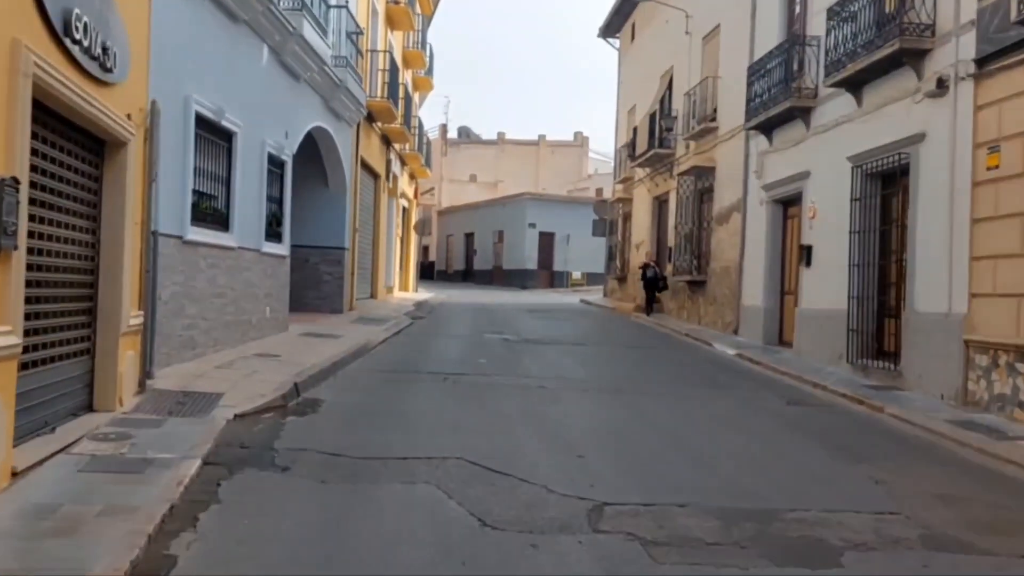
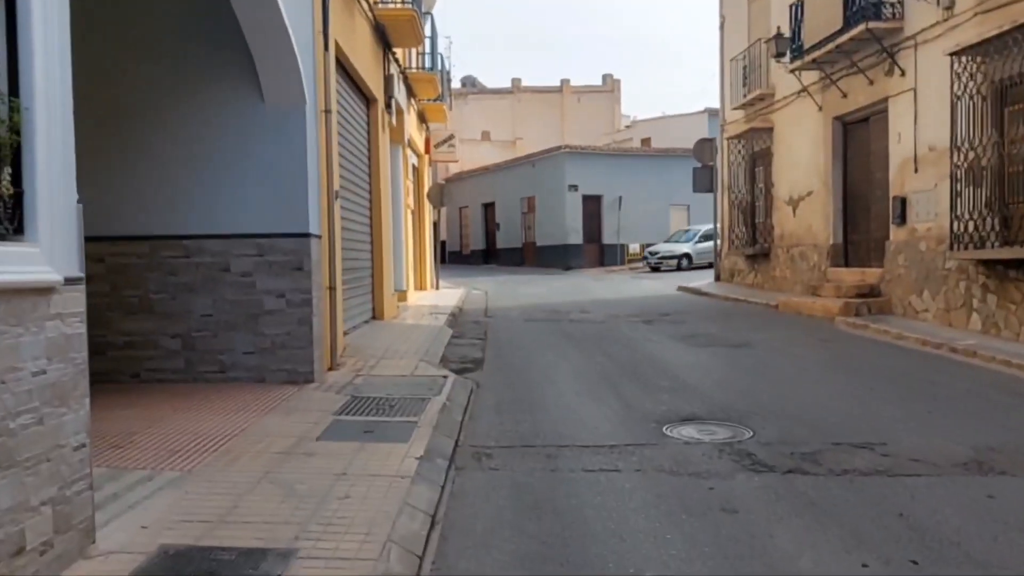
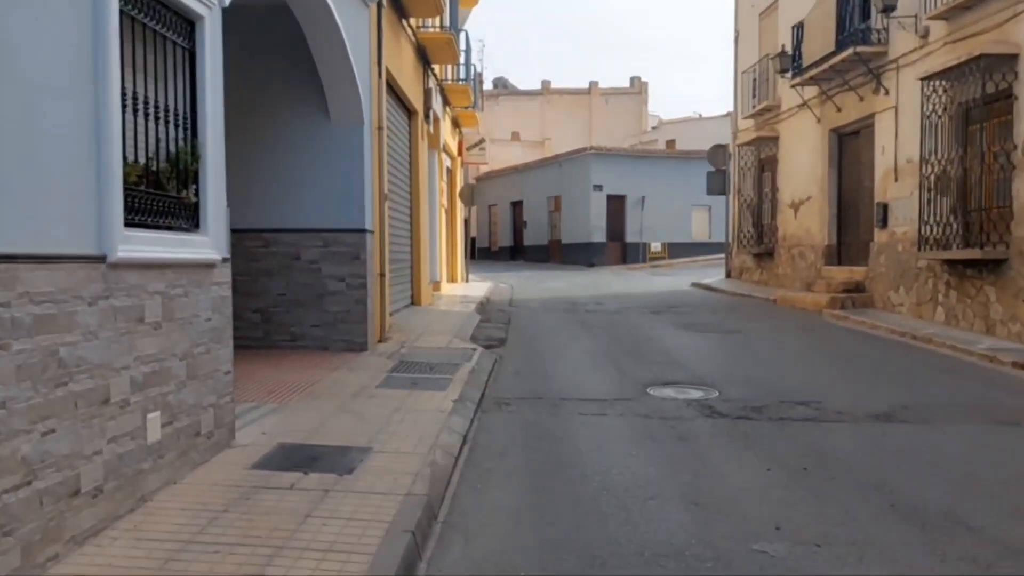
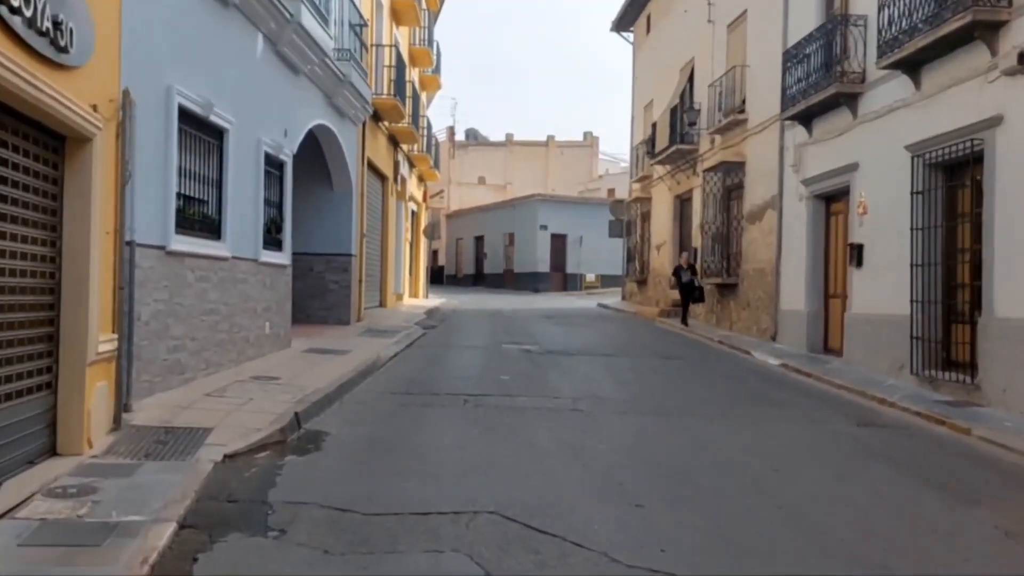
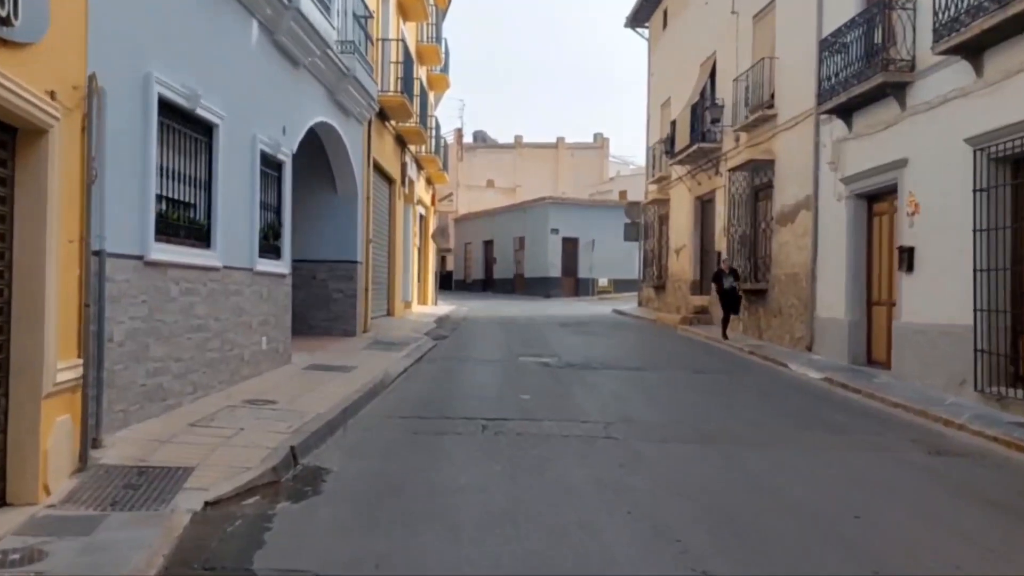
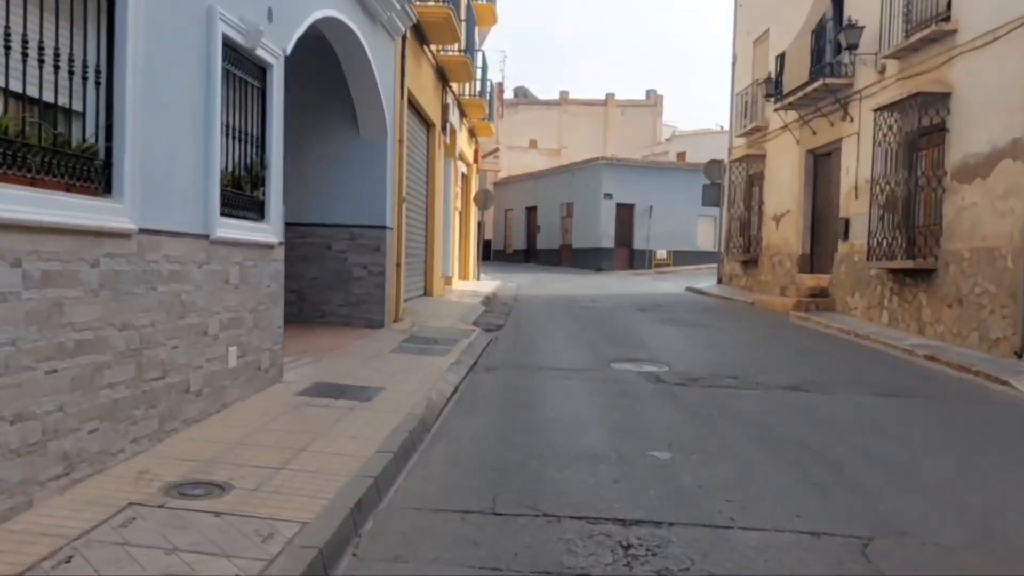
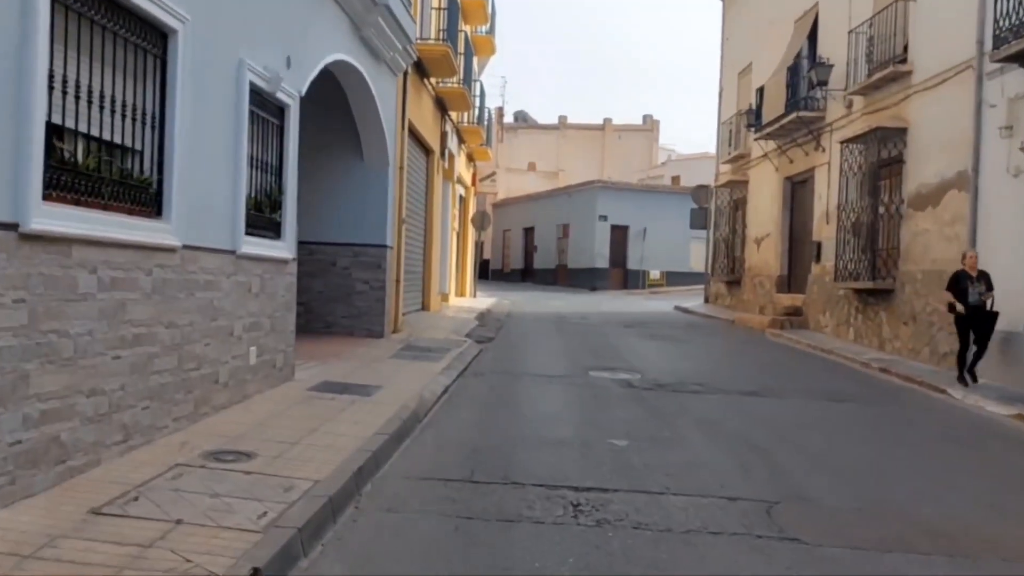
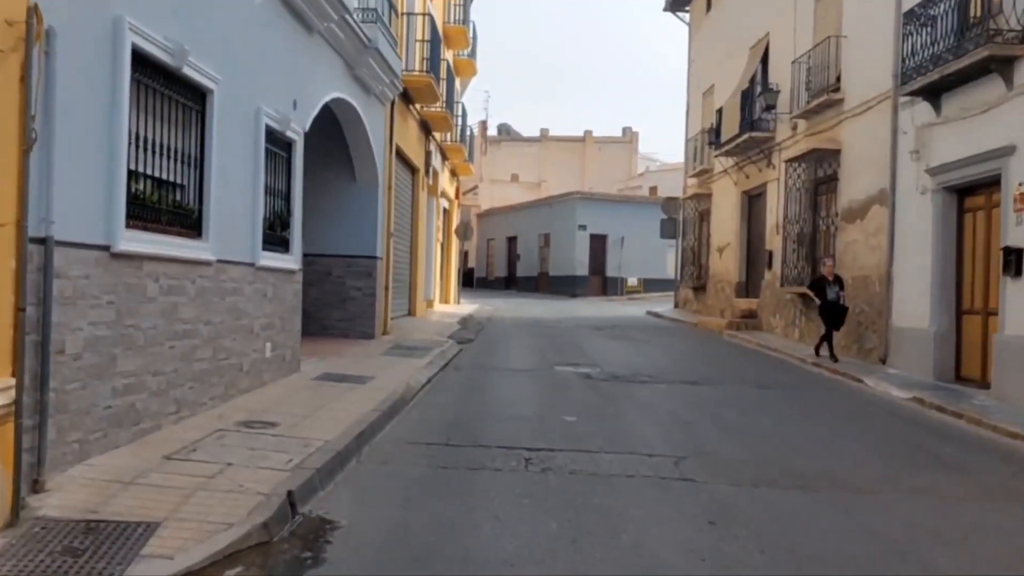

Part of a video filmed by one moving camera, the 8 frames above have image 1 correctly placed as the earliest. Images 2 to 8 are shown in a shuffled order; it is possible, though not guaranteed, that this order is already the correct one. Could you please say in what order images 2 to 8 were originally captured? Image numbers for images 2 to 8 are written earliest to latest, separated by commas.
4, 5, 8, 7, 6, 3, 2
